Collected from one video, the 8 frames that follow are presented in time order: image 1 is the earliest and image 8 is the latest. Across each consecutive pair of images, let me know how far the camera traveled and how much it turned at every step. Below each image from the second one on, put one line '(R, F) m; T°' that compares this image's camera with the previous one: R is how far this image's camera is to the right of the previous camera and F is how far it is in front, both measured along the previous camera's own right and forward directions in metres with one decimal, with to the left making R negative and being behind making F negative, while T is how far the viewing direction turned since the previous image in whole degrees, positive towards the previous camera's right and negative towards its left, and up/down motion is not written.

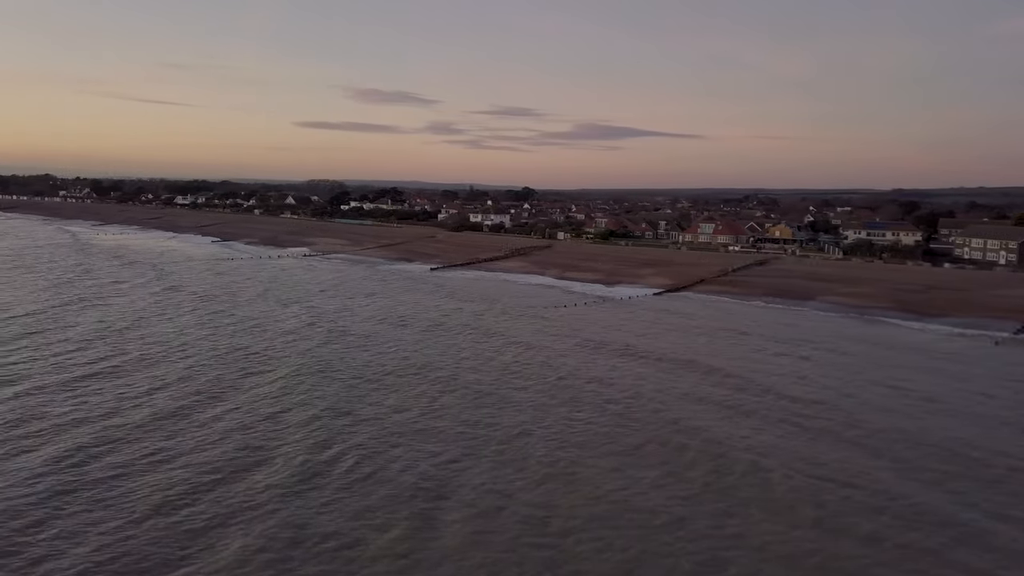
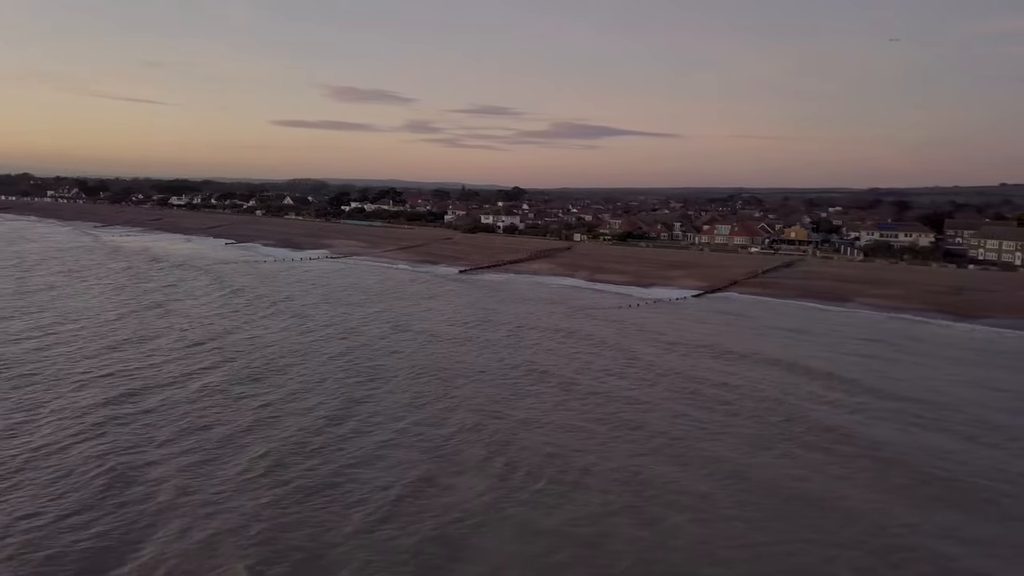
(-1.8, -0.2) m; +1°
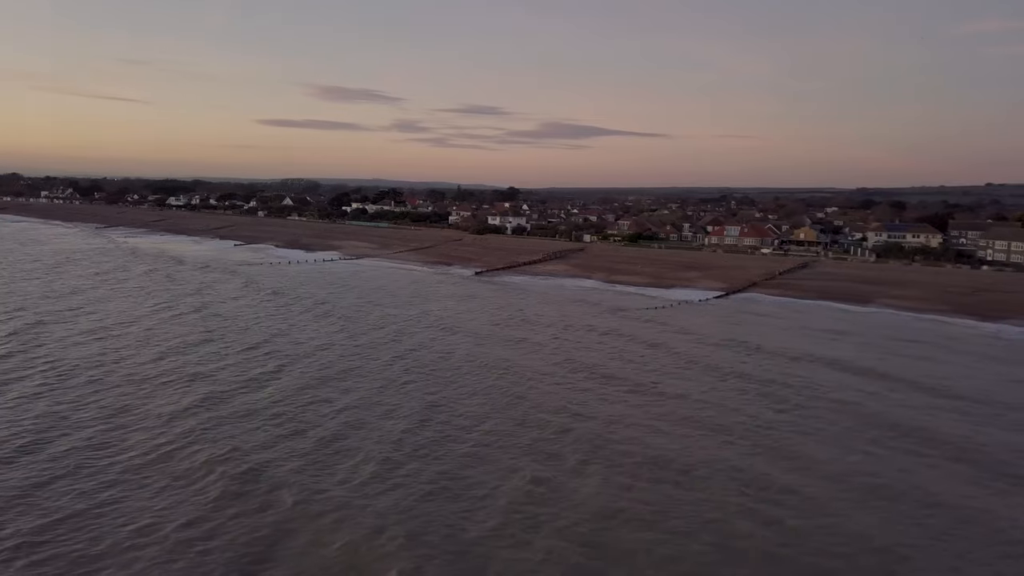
(-1.1, -0.1) m; +1°
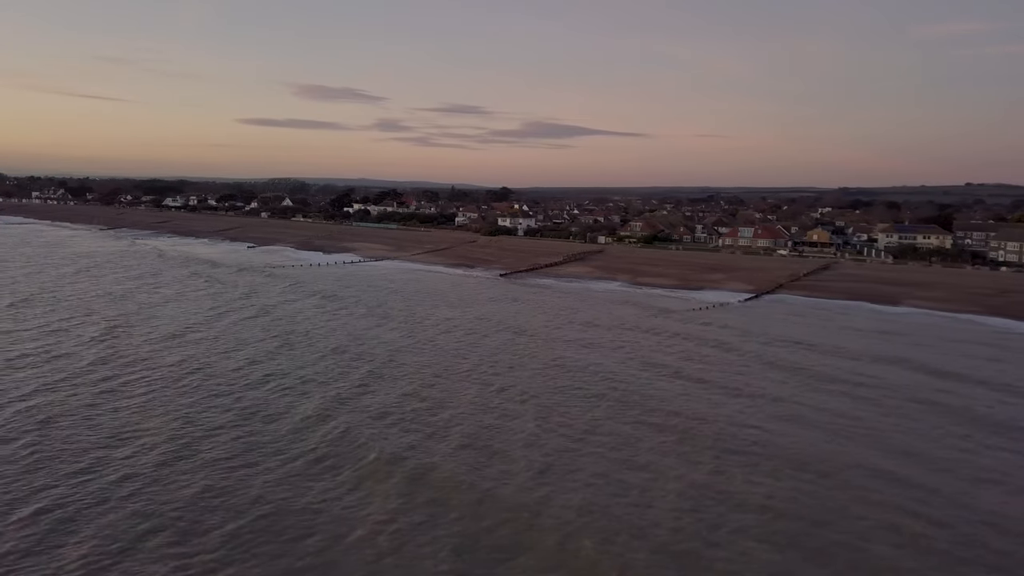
(-1.6, -0.2) m; +1°
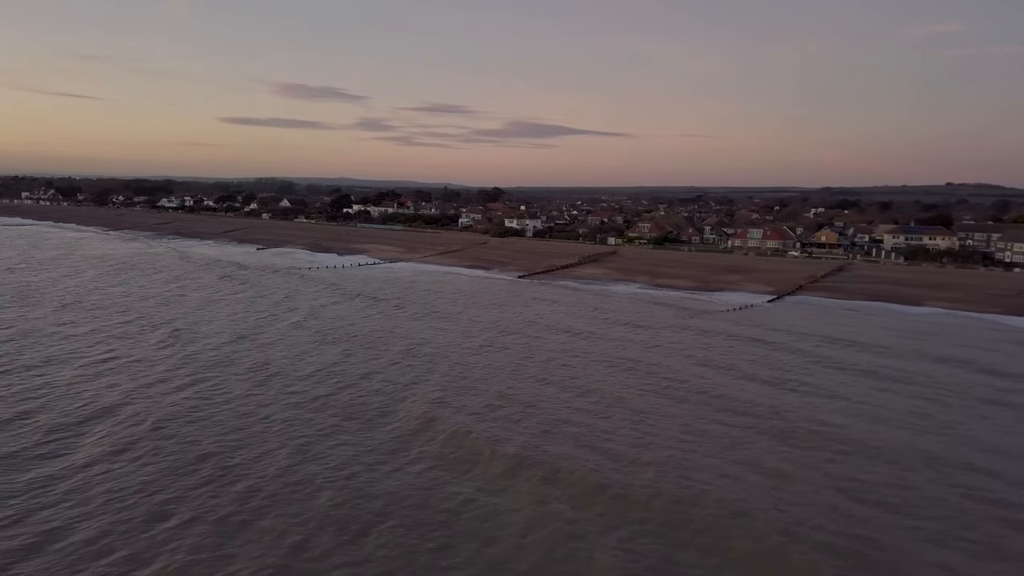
(-1.3, -0.2) m; +1°
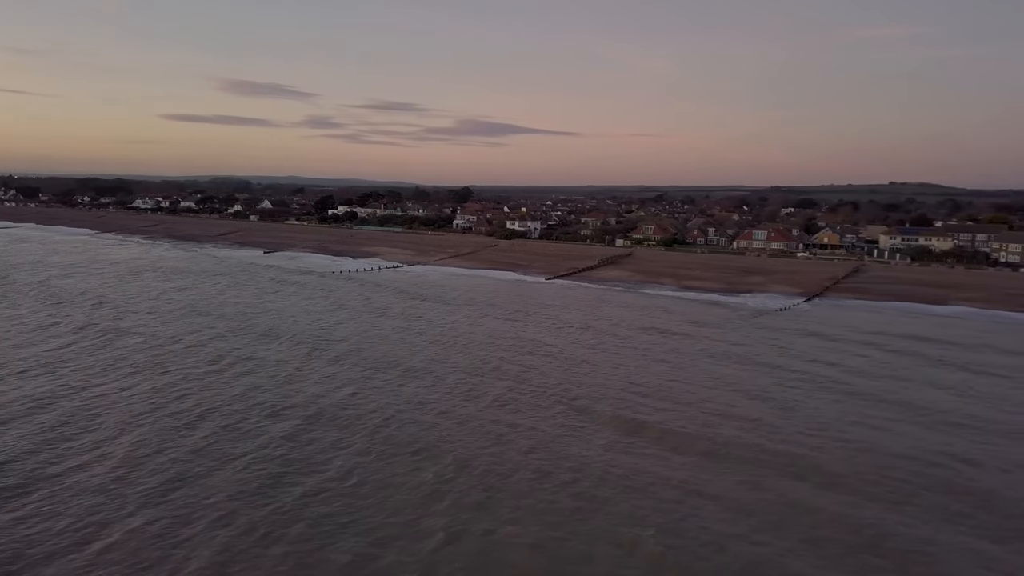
(-2.9, -0.3) m; +3°
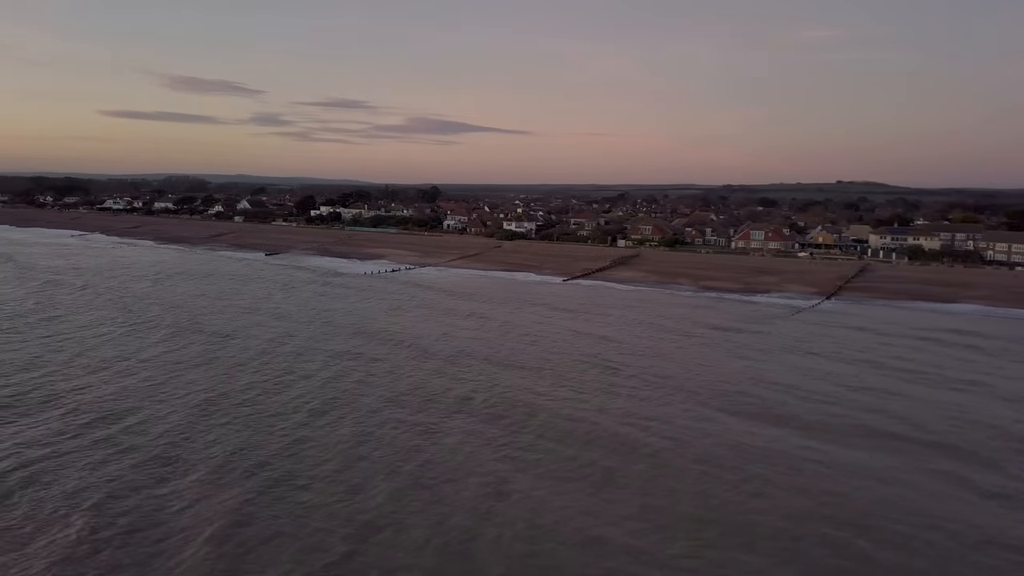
(-2.6, -0.2) m; +3°
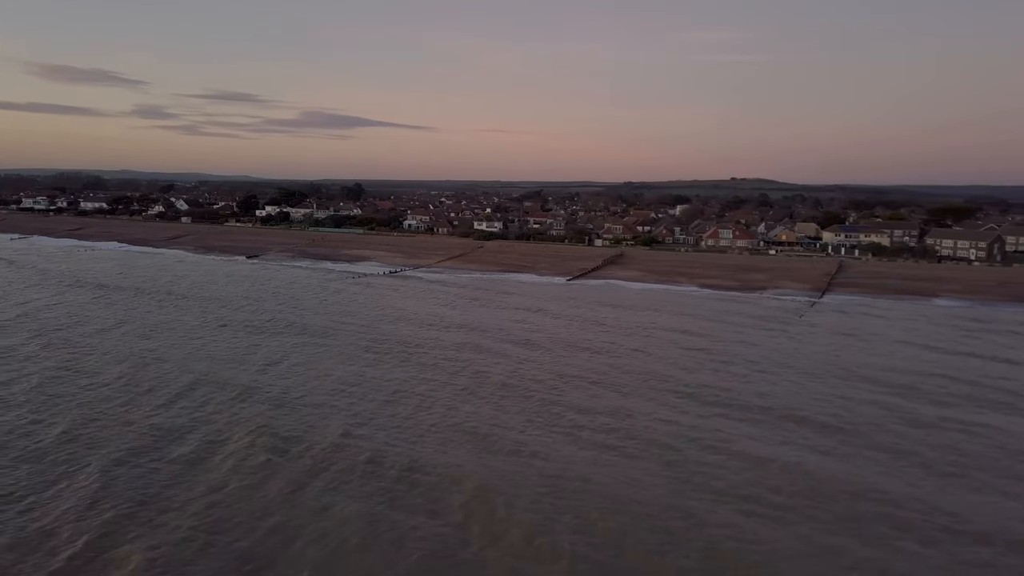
(-4.3, -0.3) m; +7°
